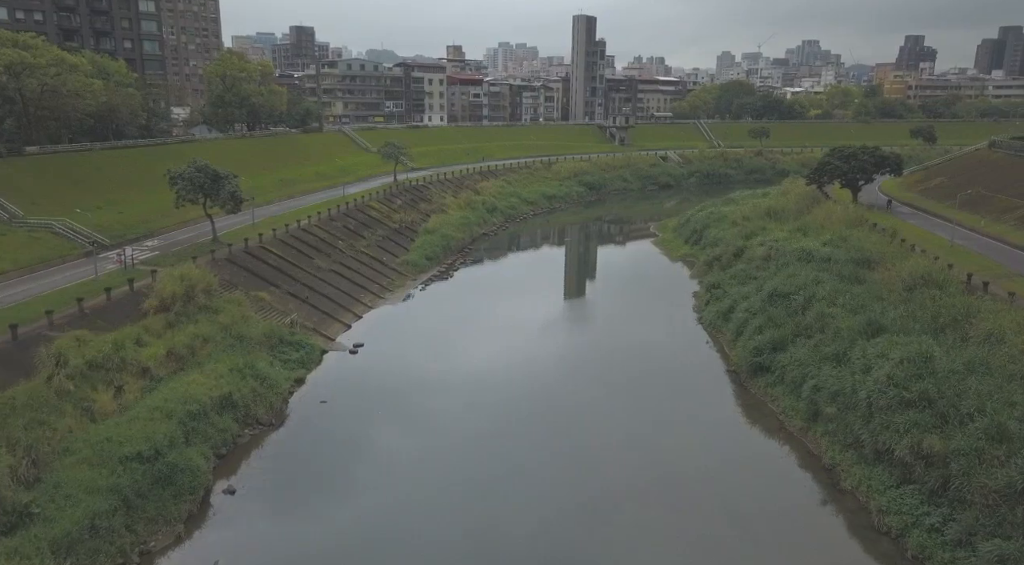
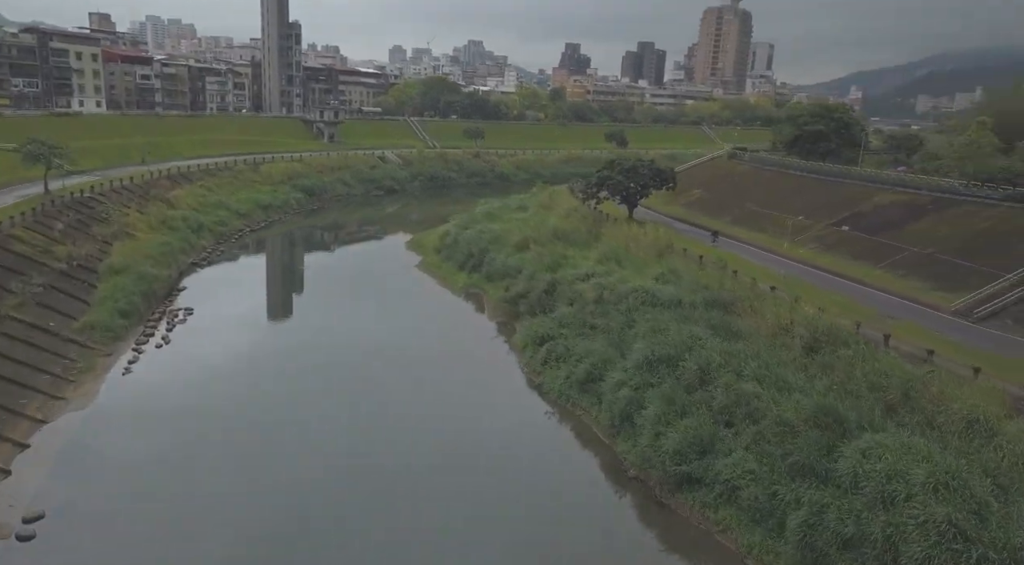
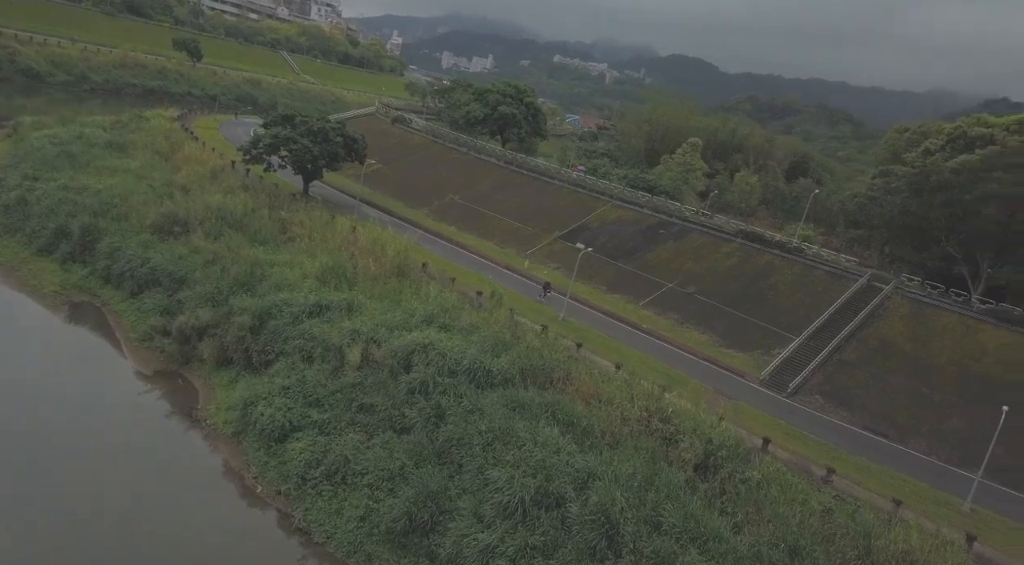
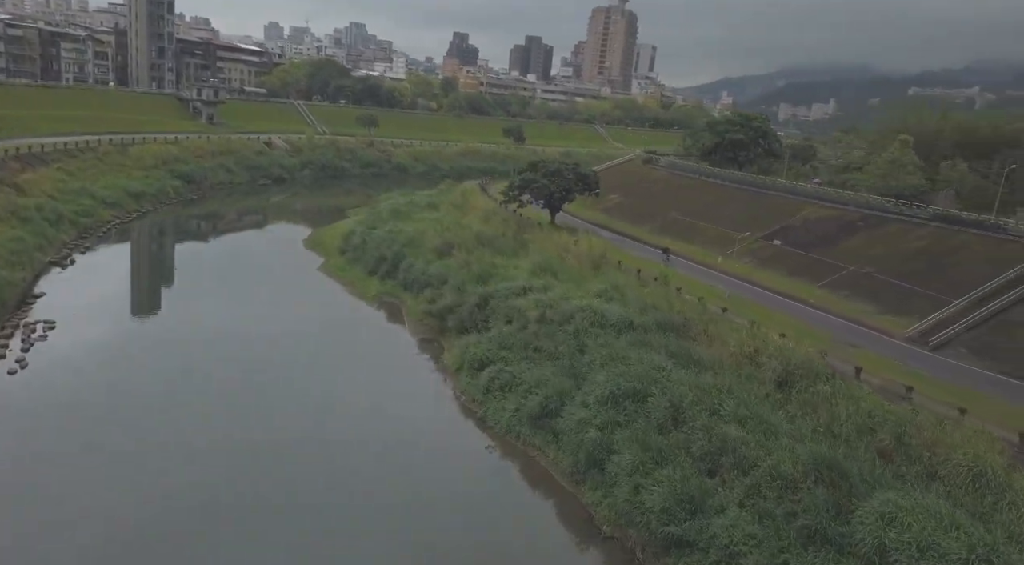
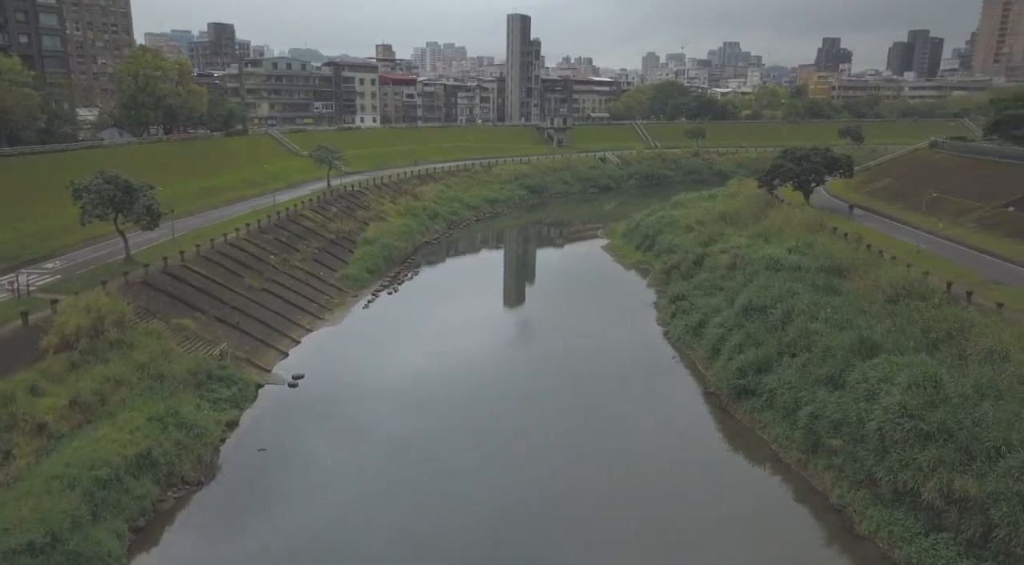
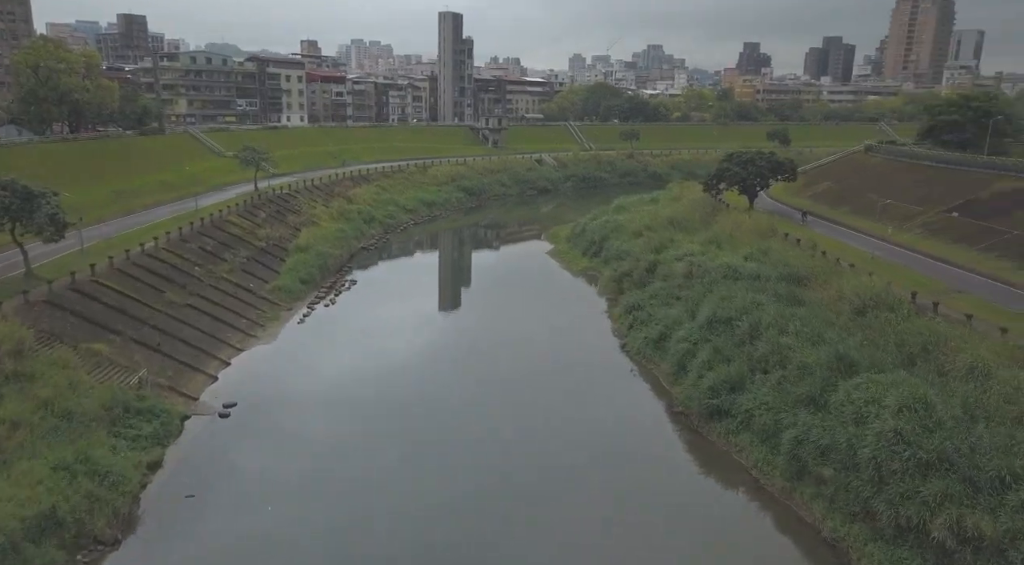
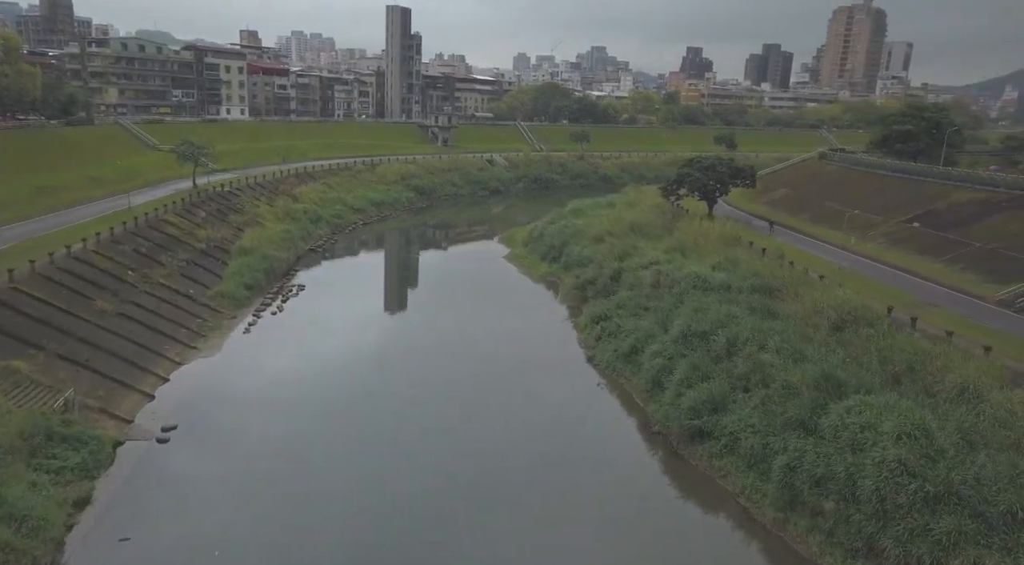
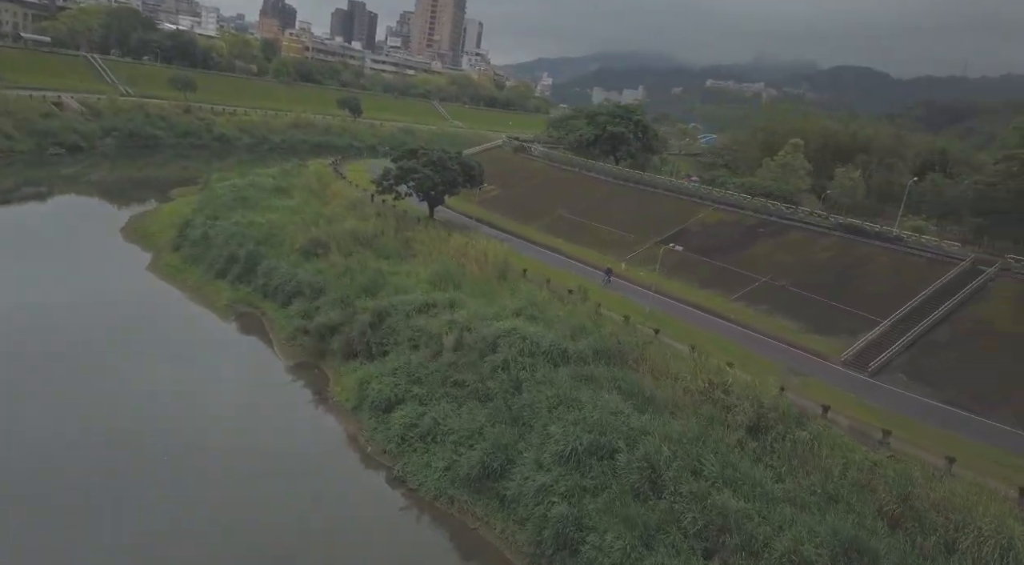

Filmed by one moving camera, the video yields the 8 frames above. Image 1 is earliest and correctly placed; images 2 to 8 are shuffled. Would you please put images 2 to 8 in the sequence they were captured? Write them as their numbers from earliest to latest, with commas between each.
5, 6, 7, 2, 4, 8, 3
